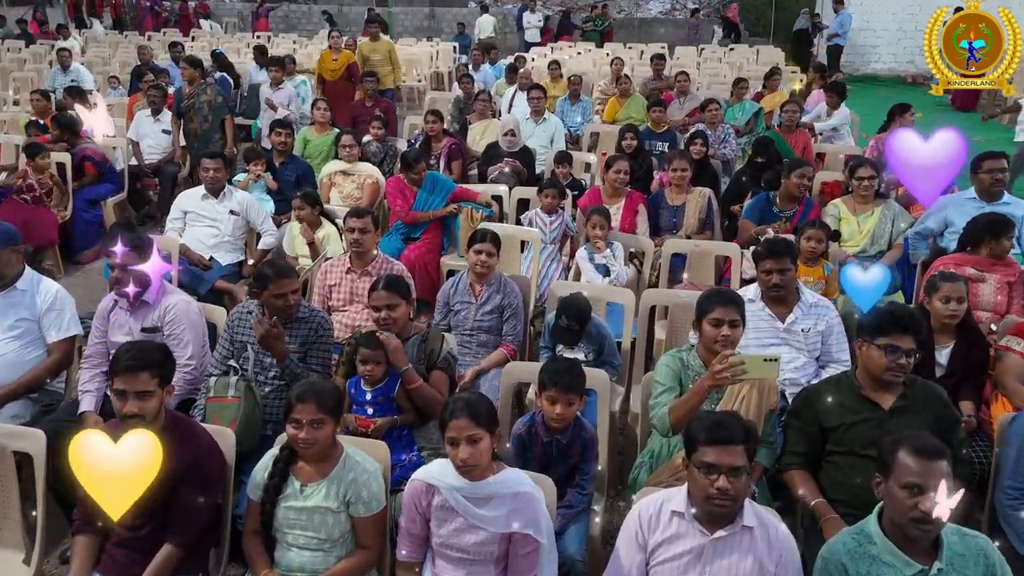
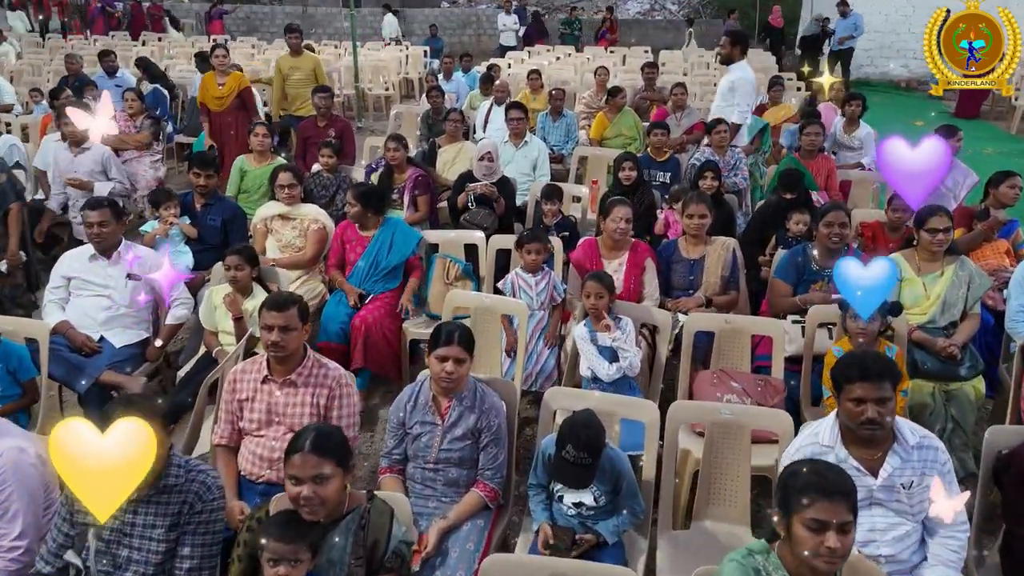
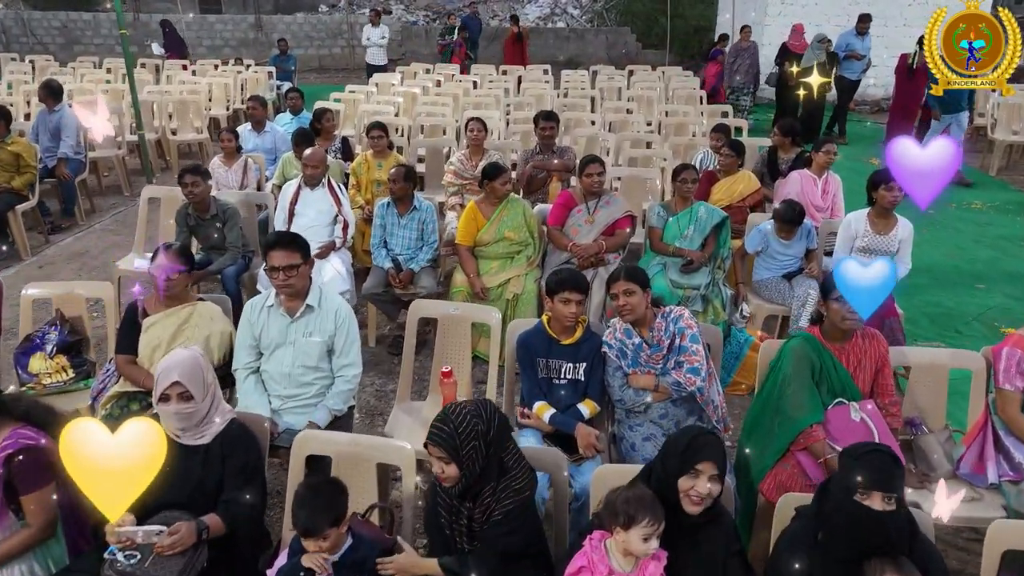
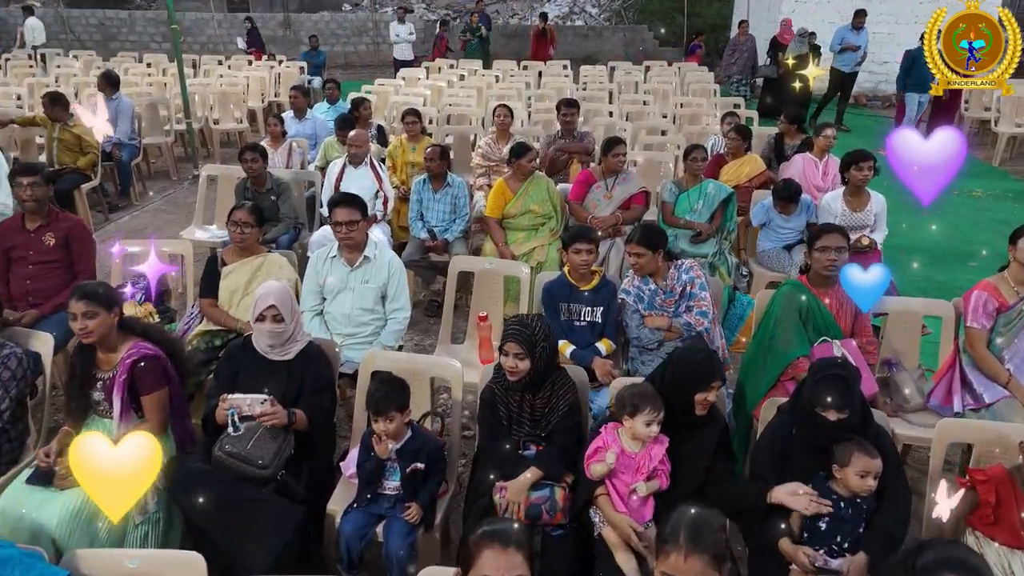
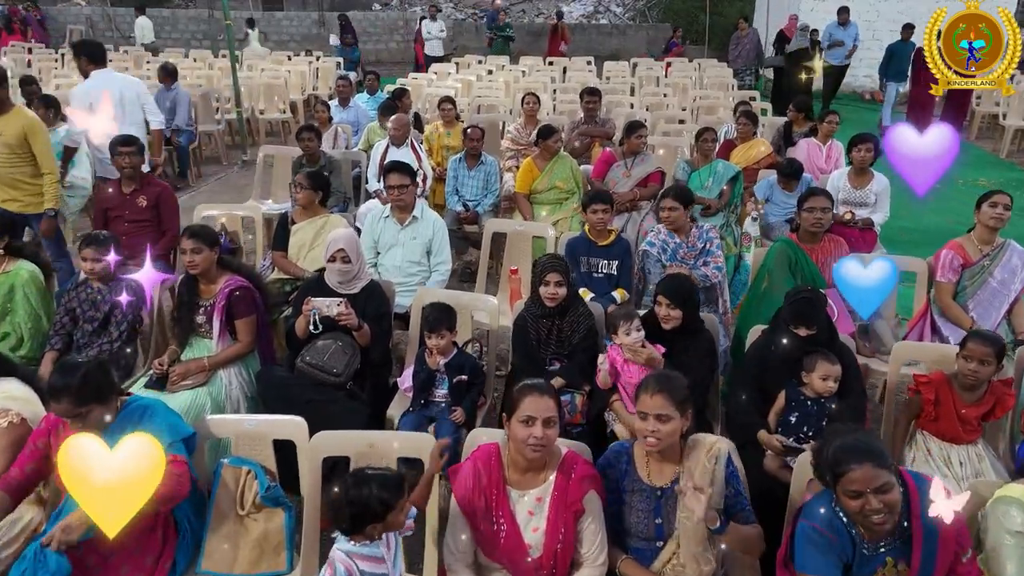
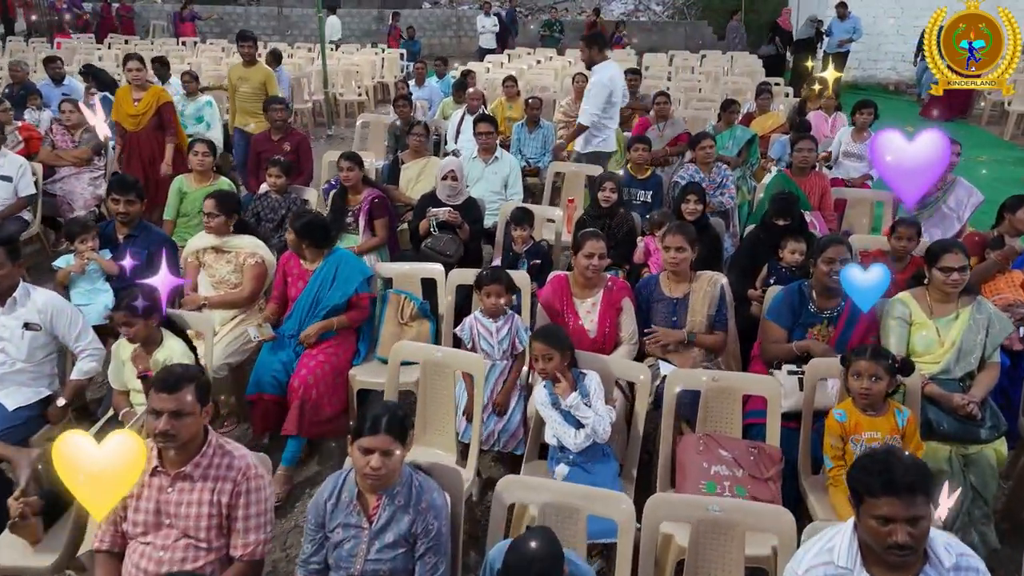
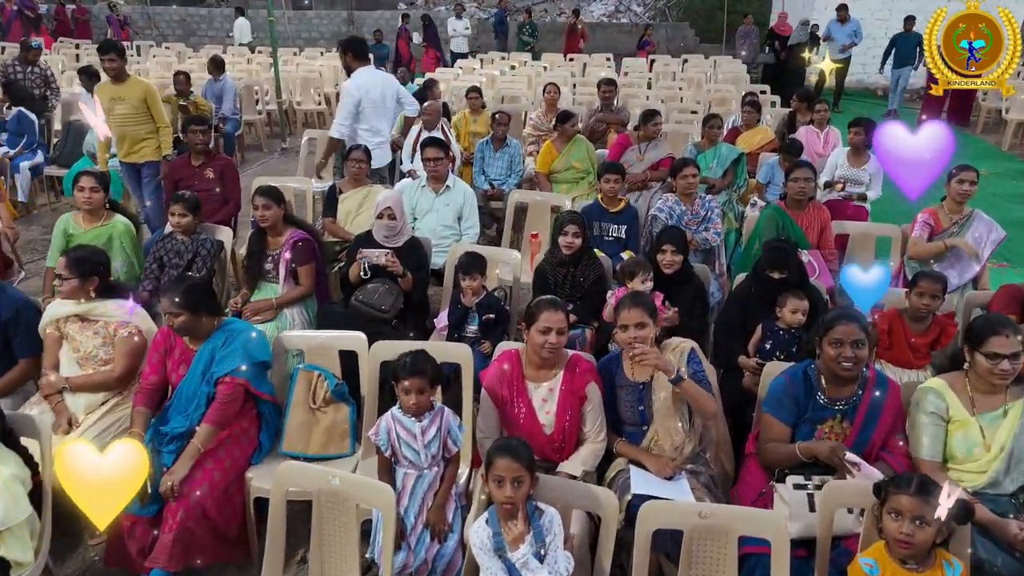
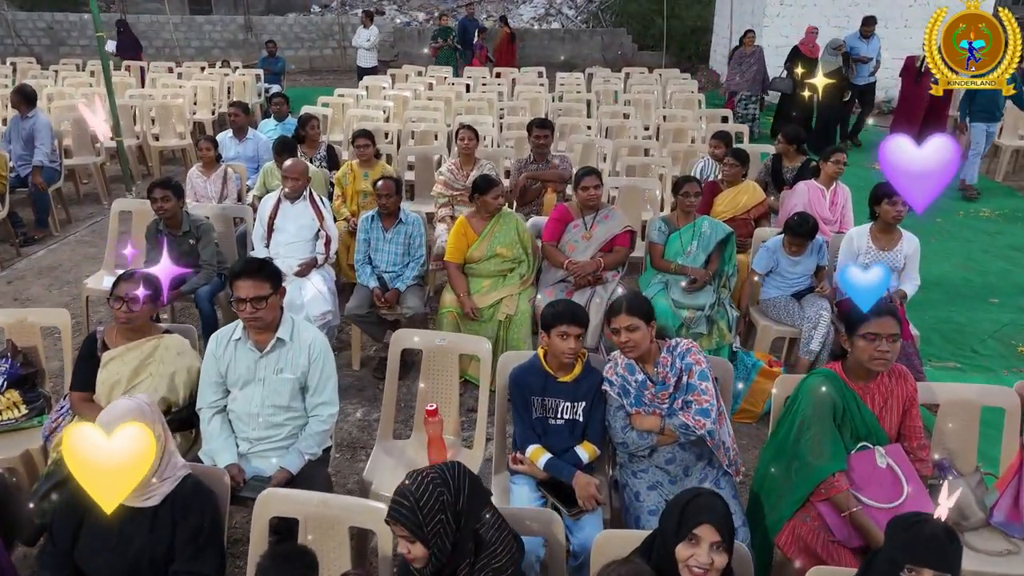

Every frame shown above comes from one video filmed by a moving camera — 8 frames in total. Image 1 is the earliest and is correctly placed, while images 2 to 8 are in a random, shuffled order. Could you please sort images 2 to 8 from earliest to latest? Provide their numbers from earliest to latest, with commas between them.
2, 6, 7, 5, 4, 3, 8
